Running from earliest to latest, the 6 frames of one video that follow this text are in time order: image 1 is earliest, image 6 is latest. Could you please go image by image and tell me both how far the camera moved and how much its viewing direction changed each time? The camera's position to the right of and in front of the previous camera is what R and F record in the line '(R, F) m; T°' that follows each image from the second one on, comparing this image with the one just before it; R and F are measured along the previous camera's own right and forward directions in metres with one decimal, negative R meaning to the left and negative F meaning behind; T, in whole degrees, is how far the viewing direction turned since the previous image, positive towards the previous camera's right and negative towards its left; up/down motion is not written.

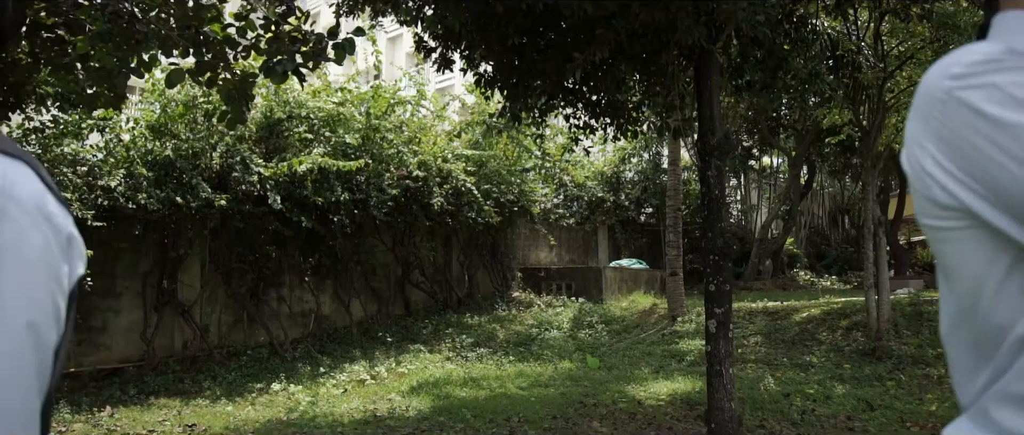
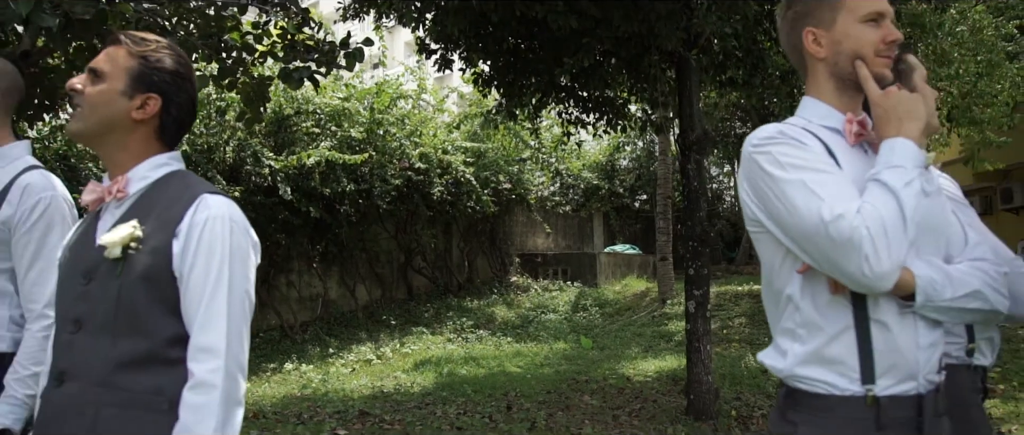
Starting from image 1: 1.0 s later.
(0.0, -0.5) m; 0°
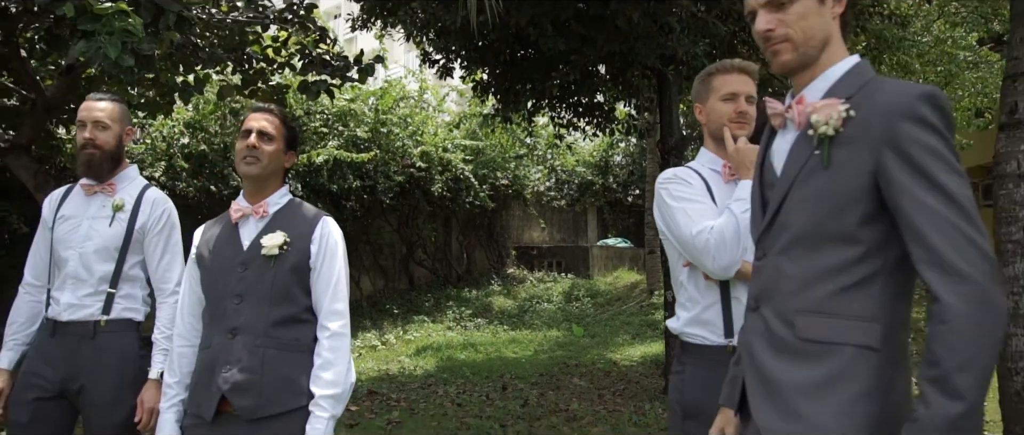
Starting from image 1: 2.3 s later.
(0.0, -0.6) m; 0°
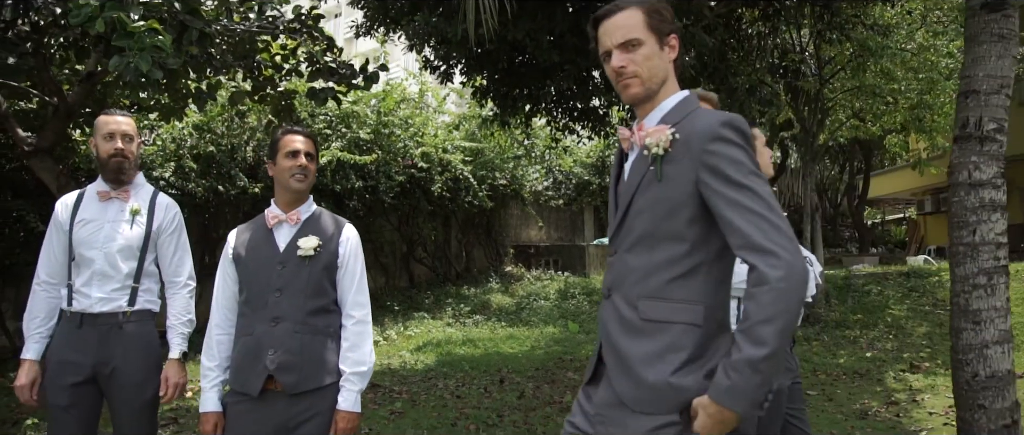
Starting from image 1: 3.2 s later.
(0.0, -0.3) m; 0°
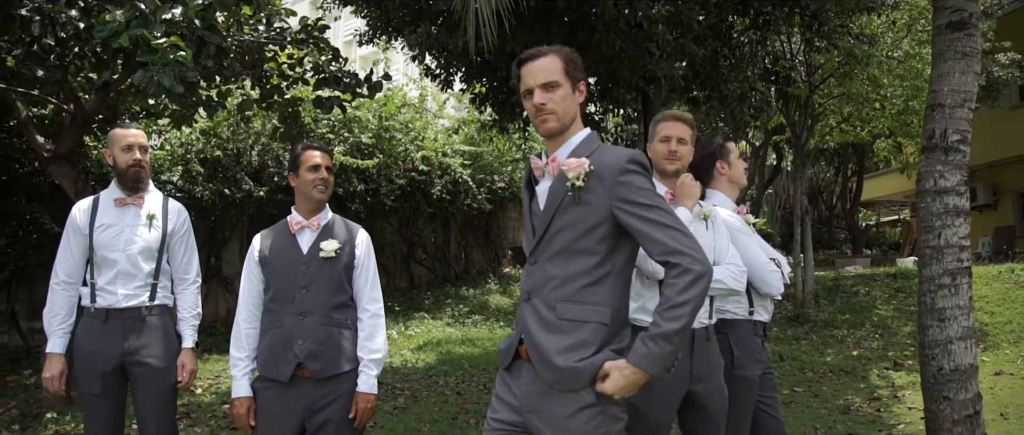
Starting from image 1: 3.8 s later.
(0.0, -0.3) m; 0°
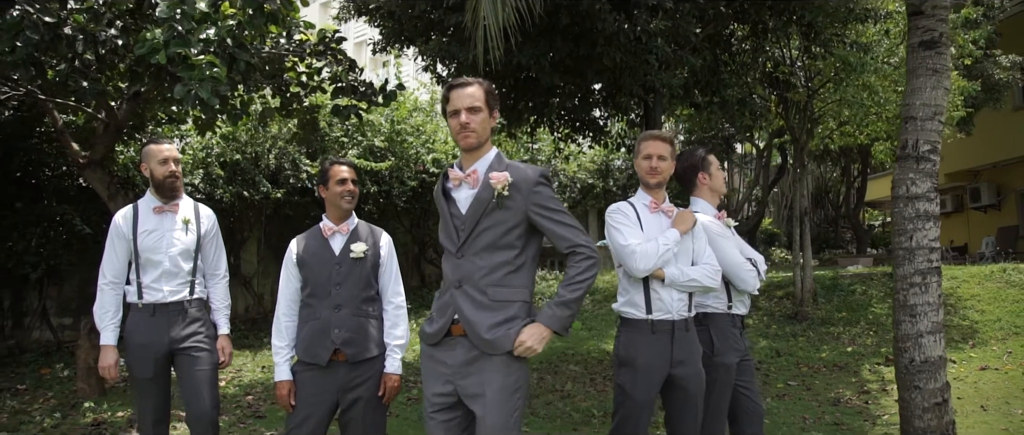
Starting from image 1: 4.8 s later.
(0.0, -0.4) m; -1°
